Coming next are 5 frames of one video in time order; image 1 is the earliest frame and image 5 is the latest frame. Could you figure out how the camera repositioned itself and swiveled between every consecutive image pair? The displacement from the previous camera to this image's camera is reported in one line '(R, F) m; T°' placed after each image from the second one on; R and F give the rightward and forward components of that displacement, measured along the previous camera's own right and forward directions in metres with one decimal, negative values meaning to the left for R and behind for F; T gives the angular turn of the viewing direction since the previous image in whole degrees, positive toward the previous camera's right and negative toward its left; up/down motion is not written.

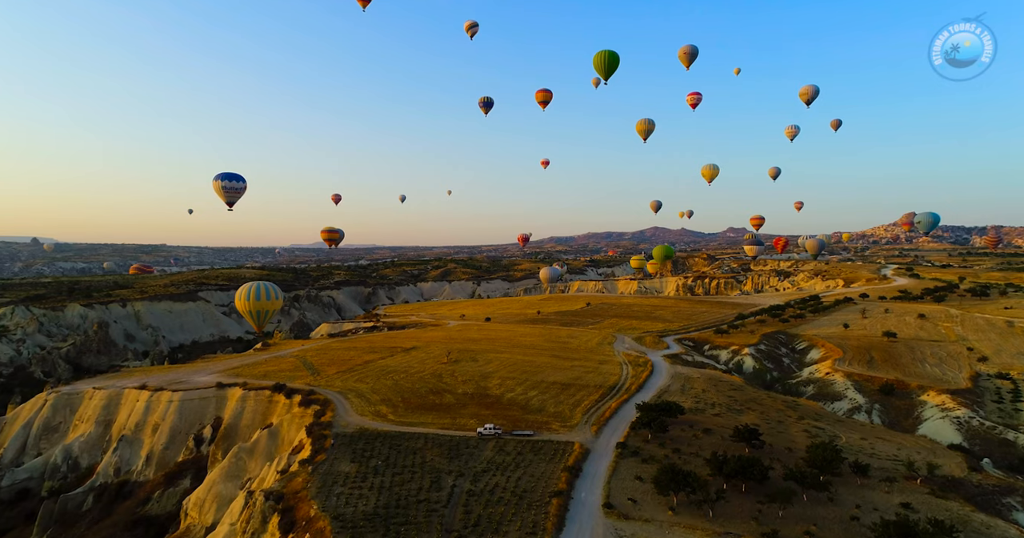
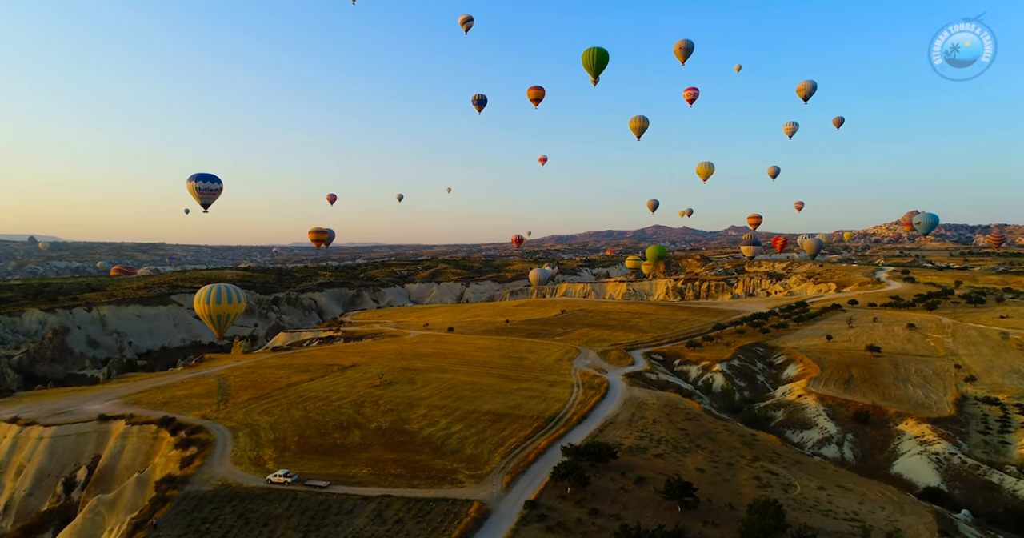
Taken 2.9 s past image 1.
(+3.1, +3.2) m; 0°
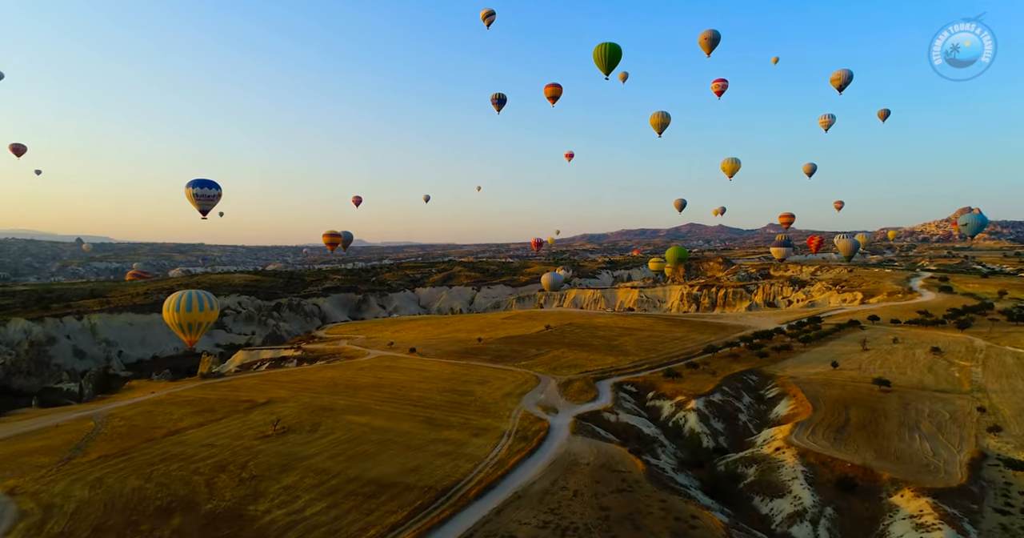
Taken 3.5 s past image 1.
(+5.0, +5.3) m; -3°
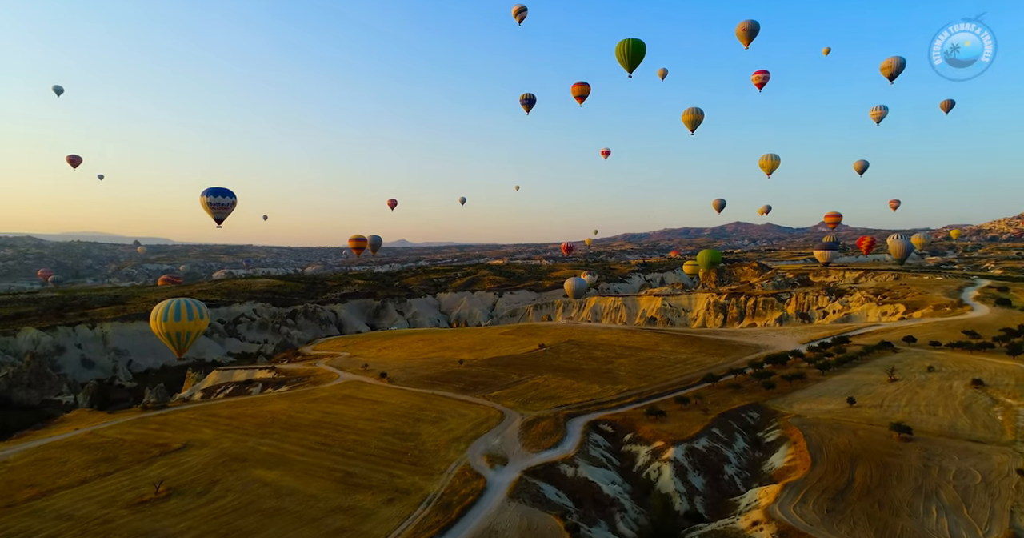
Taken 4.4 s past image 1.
(+4.4, +4.6) m; -4°
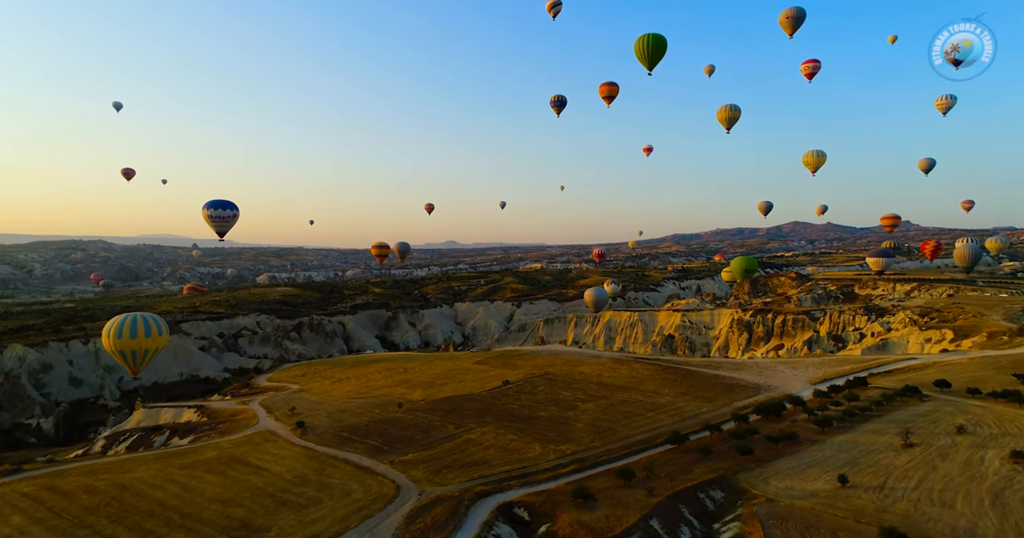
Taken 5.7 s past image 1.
(+6.8, +7.0) m; -5°
